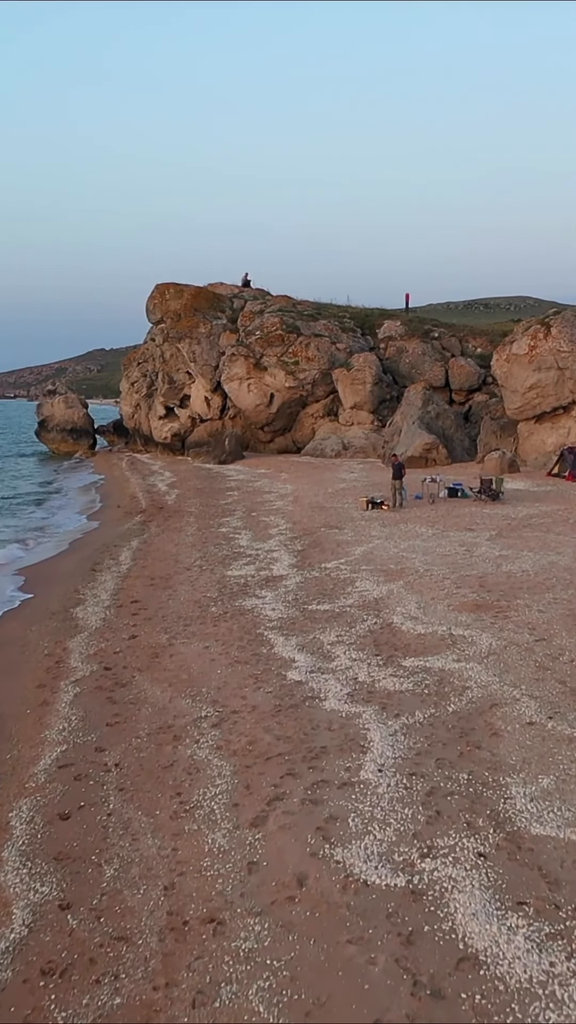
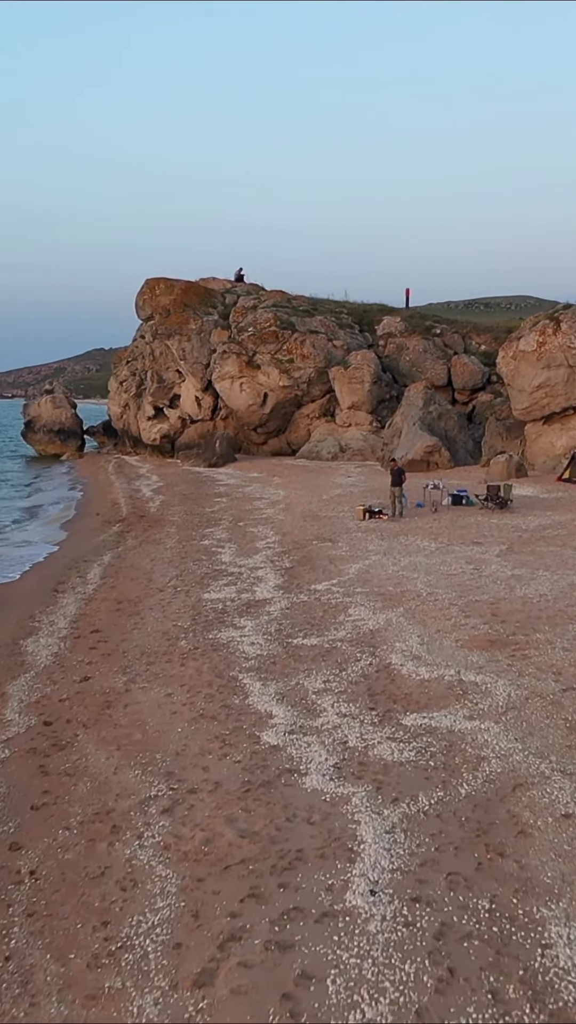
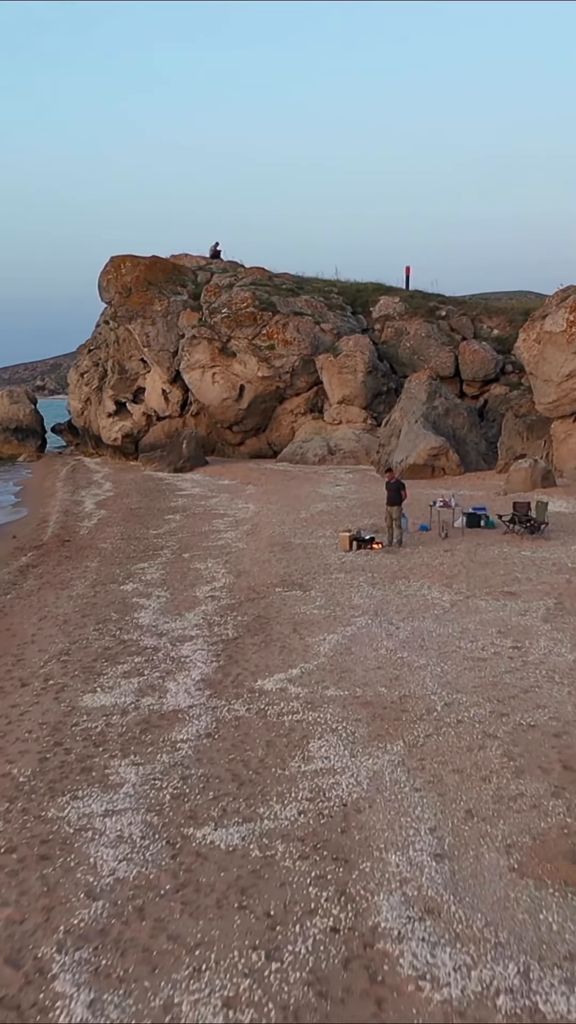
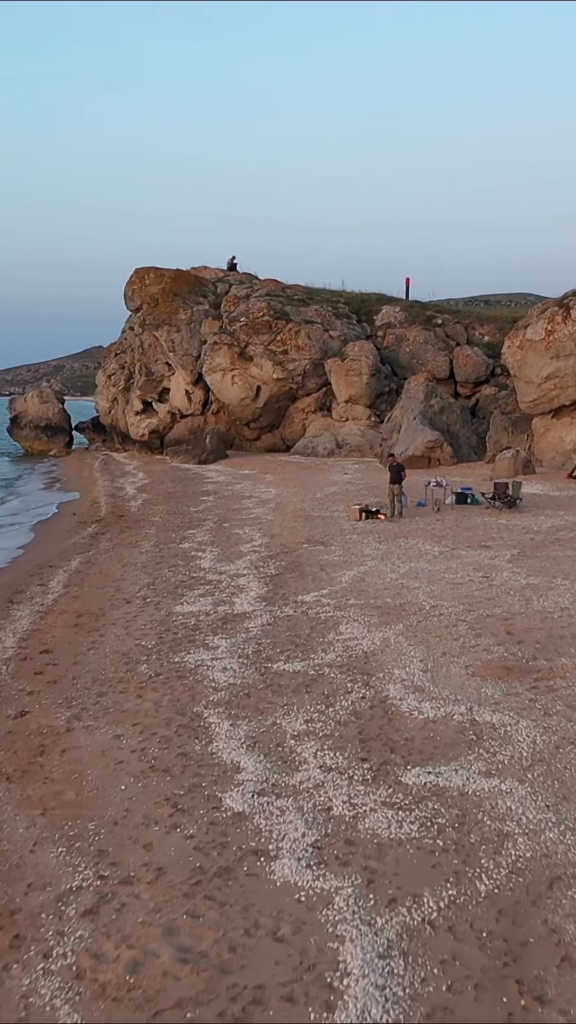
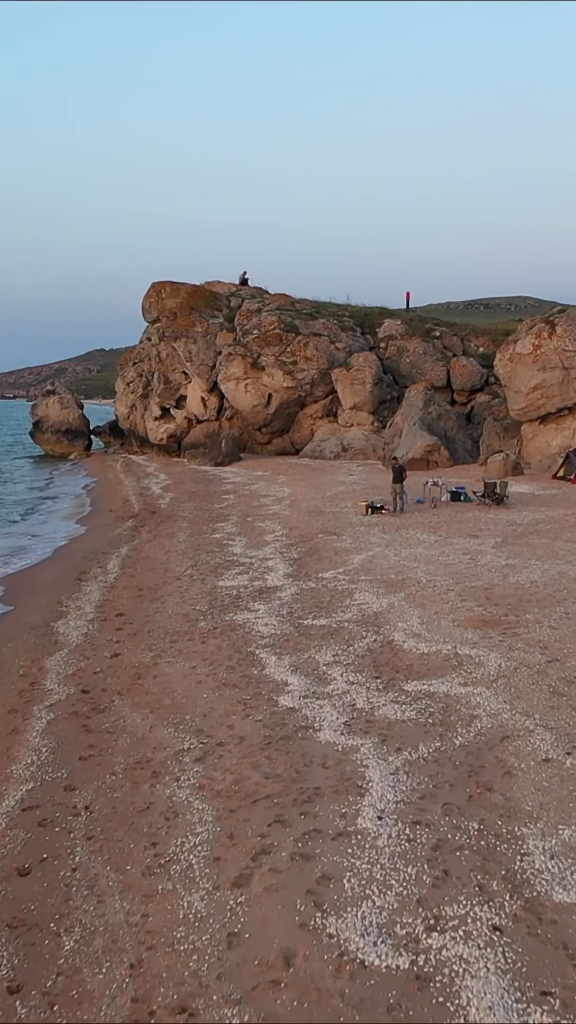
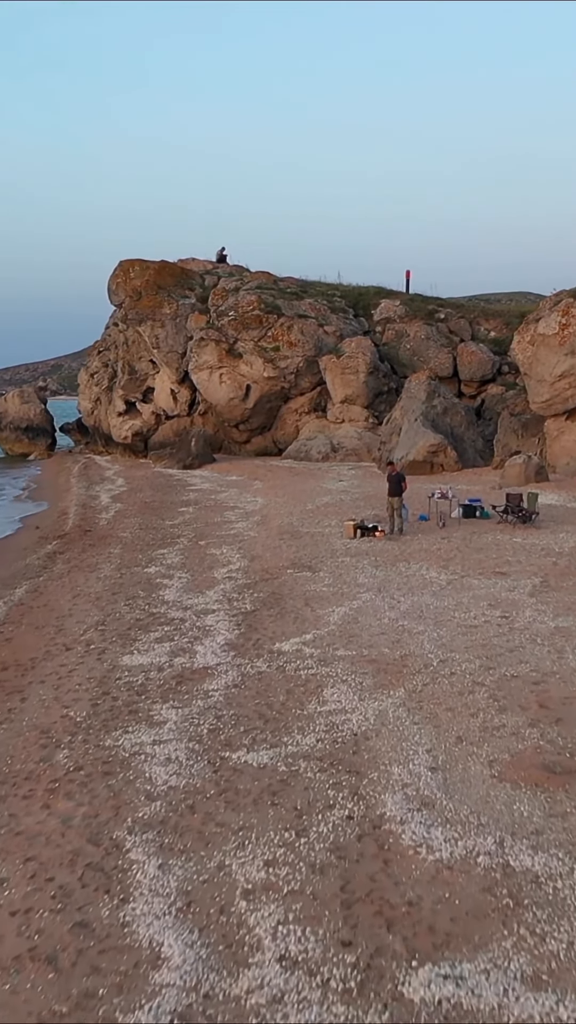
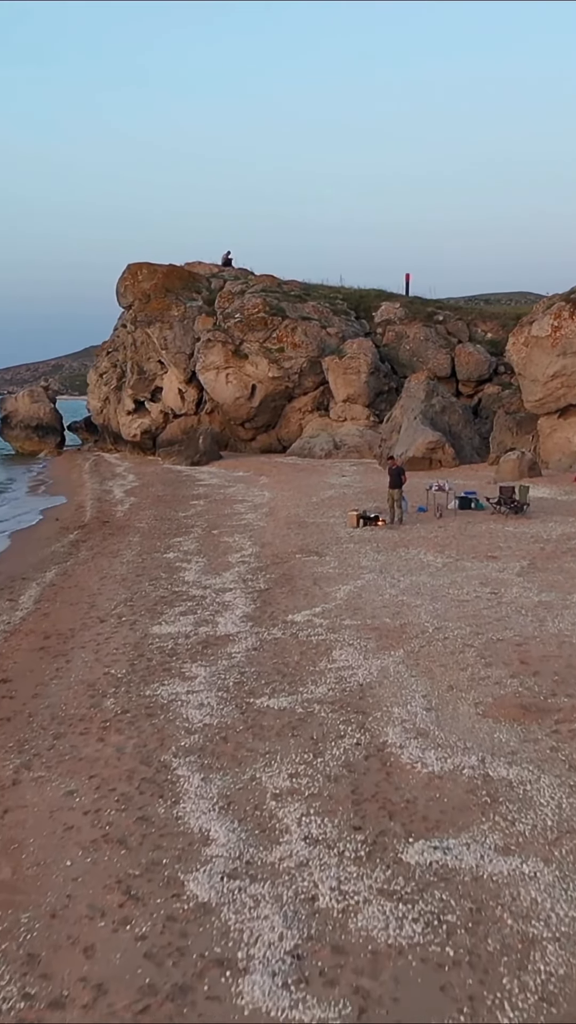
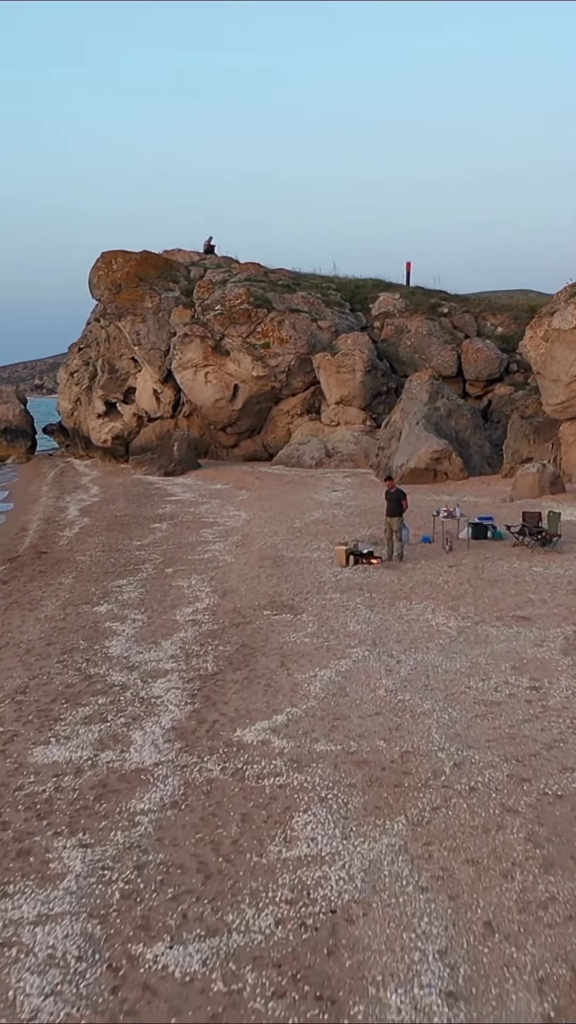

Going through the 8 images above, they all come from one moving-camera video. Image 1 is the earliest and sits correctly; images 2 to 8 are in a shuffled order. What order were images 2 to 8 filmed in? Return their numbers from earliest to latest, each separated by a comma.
5, 2, 4, 7, 6, 3, 8
